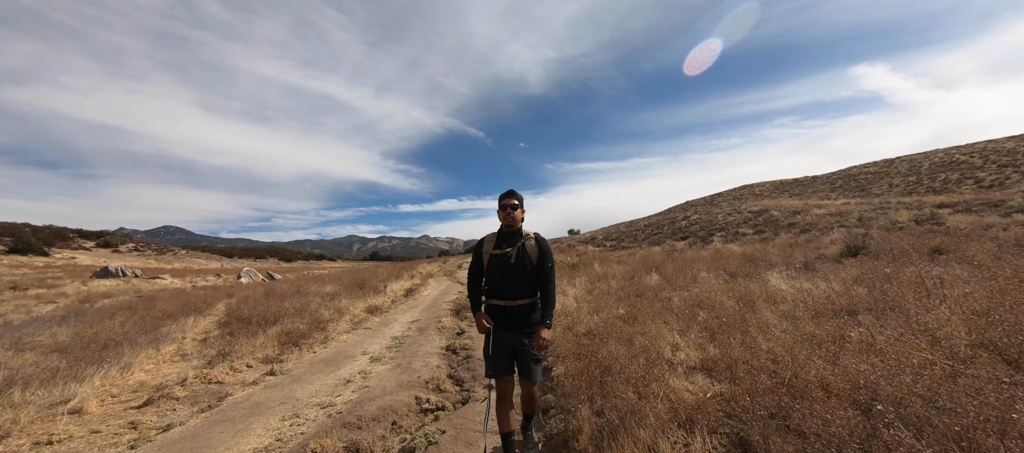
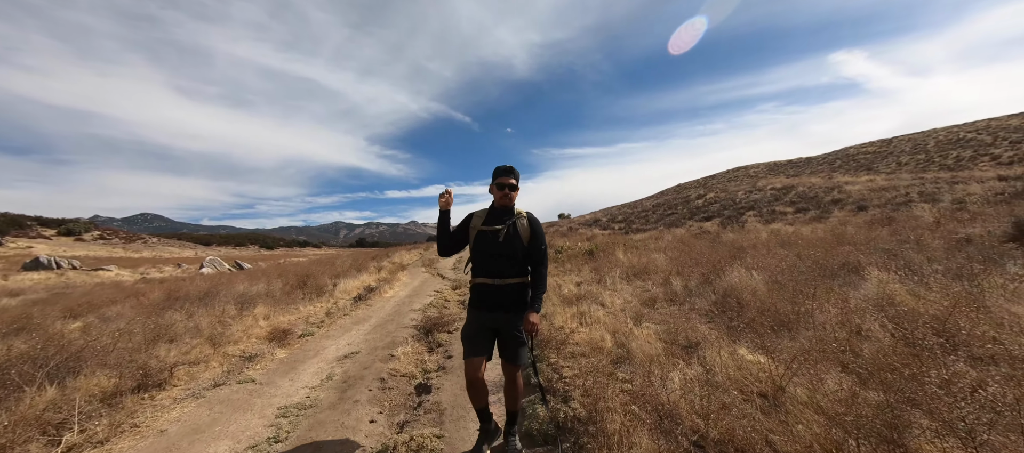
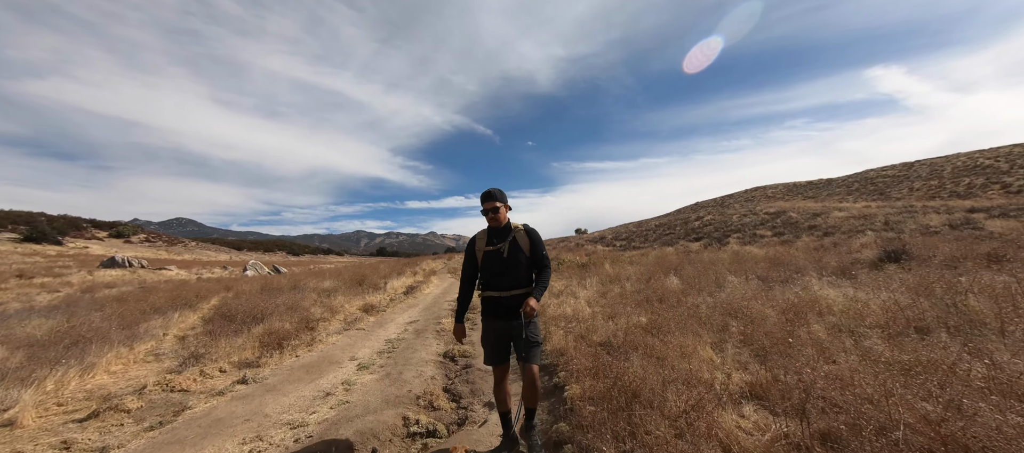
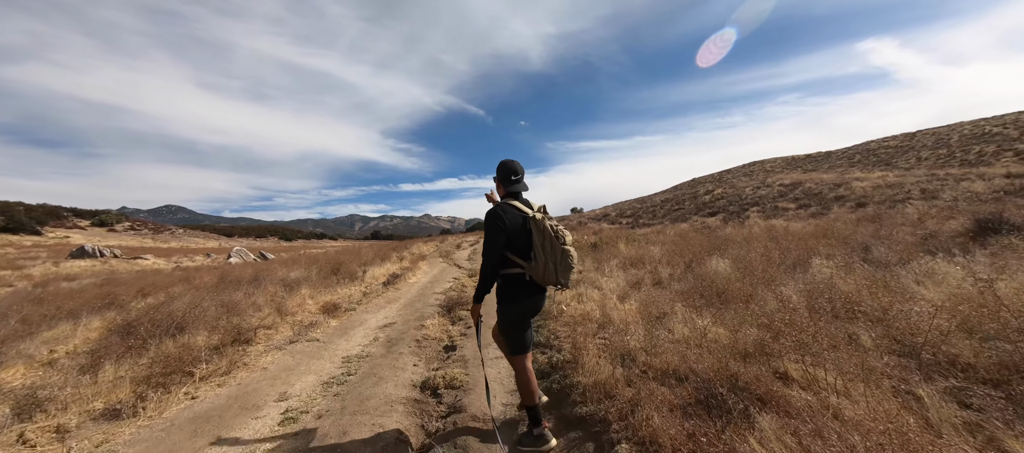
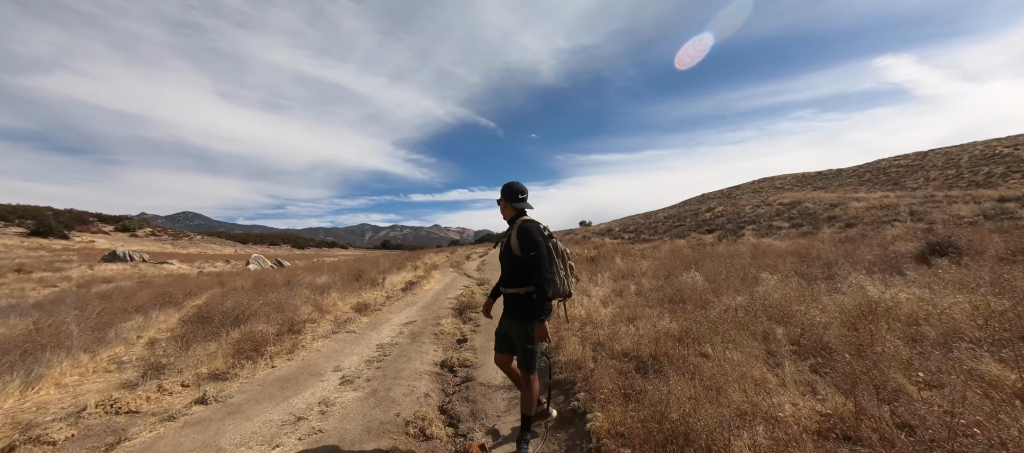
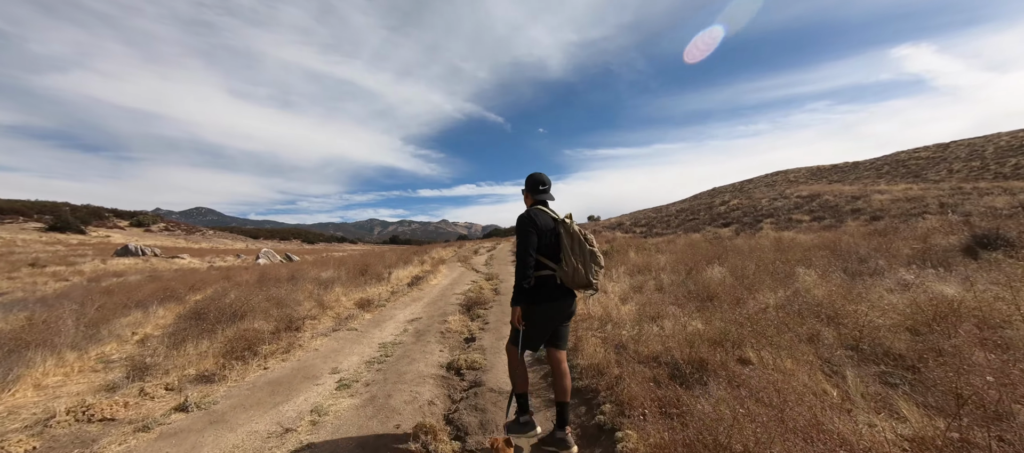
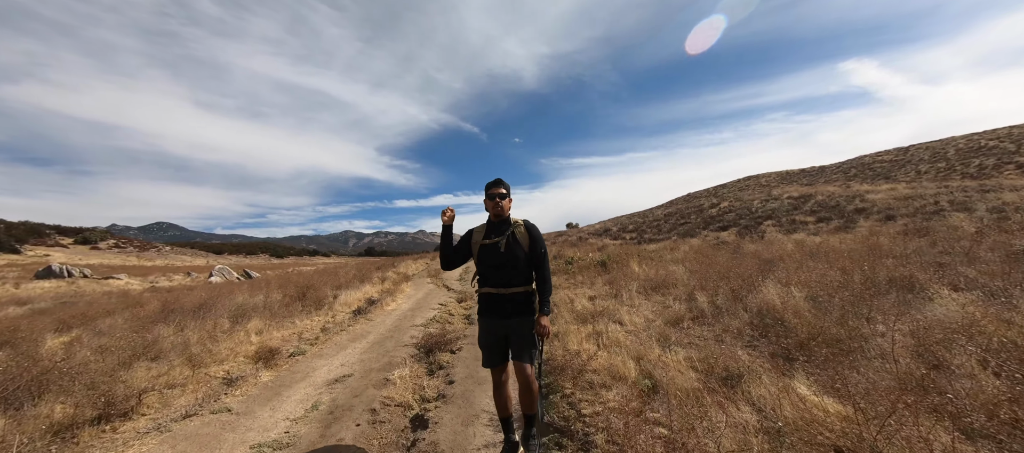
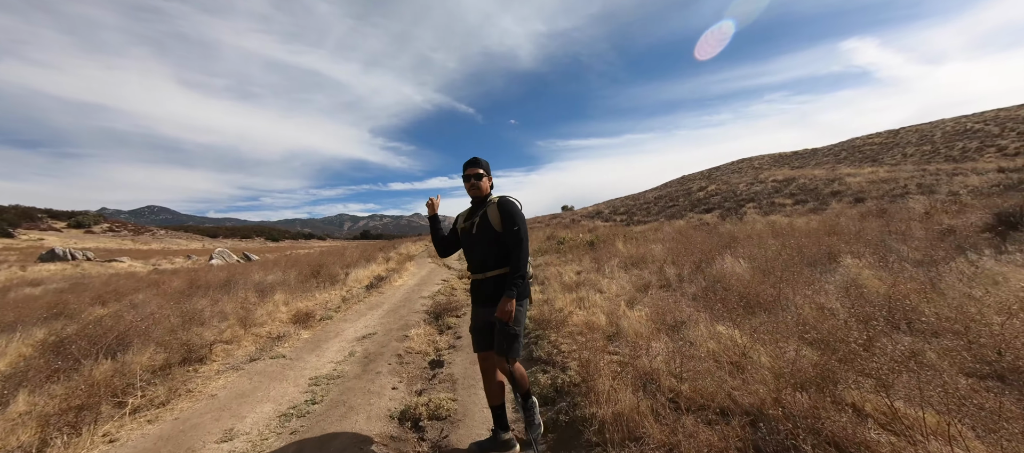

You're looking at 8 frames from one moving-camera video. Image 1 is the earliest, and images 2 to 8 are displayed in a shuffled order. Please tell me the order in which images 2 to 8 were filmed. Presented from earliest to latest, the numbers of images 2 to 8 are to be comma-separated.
3, 5, 6, 4, 8, 2, 7
